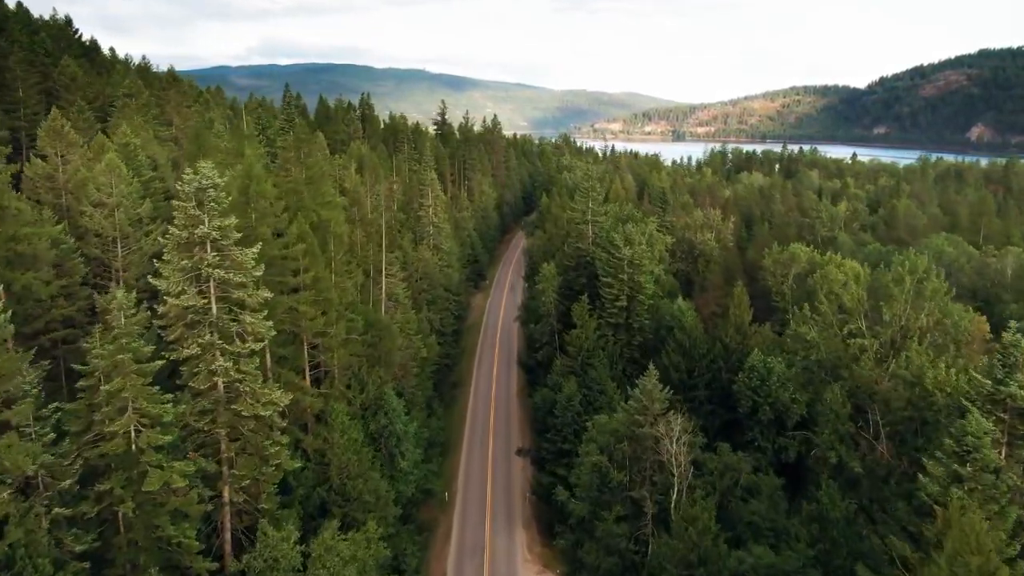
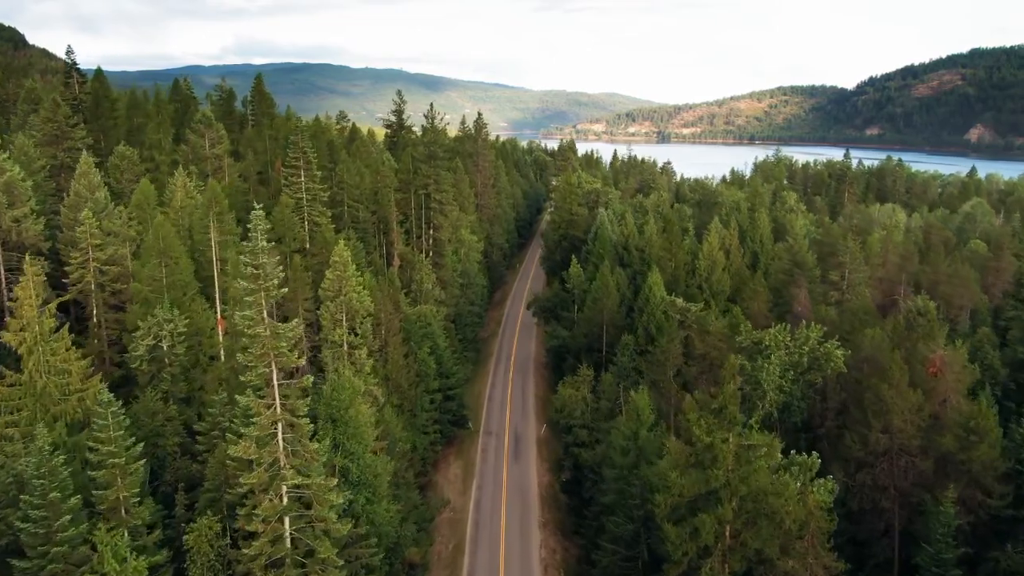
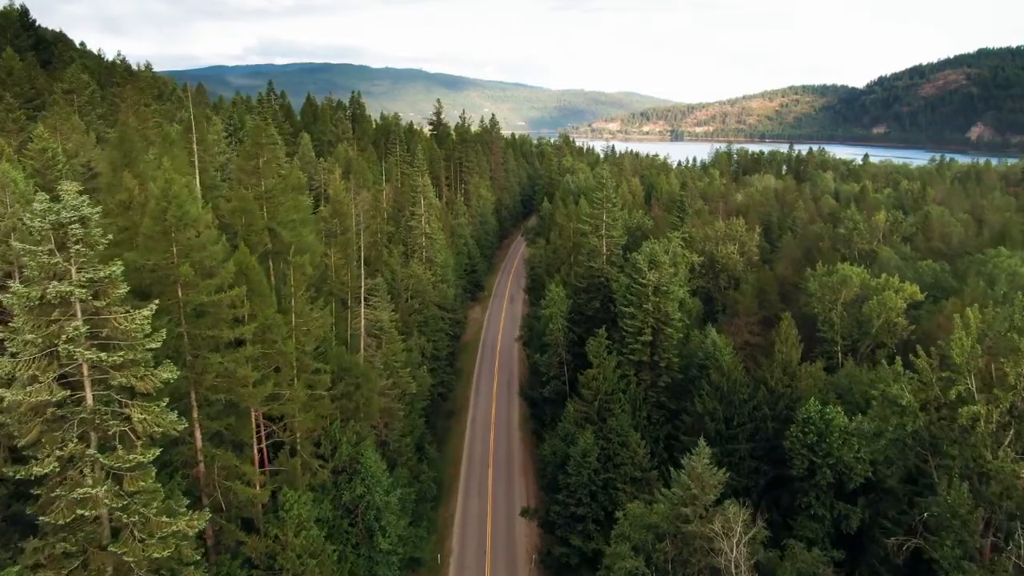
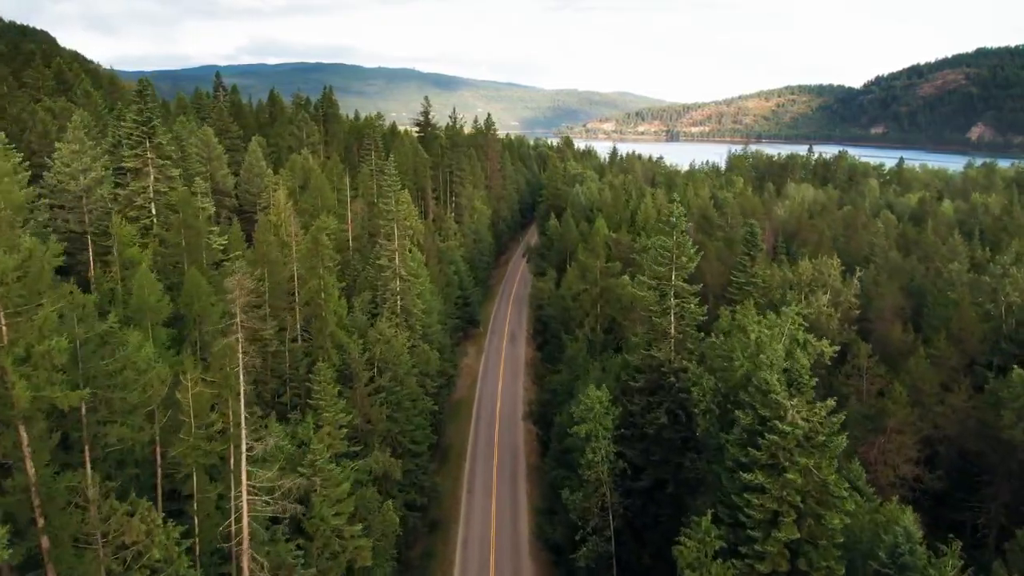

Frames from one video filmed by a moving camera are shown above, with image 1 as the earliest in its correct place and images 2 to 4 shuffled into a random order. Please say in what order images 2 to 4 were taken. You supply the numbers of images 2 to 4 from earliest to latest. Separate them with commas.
3, 4, 2
